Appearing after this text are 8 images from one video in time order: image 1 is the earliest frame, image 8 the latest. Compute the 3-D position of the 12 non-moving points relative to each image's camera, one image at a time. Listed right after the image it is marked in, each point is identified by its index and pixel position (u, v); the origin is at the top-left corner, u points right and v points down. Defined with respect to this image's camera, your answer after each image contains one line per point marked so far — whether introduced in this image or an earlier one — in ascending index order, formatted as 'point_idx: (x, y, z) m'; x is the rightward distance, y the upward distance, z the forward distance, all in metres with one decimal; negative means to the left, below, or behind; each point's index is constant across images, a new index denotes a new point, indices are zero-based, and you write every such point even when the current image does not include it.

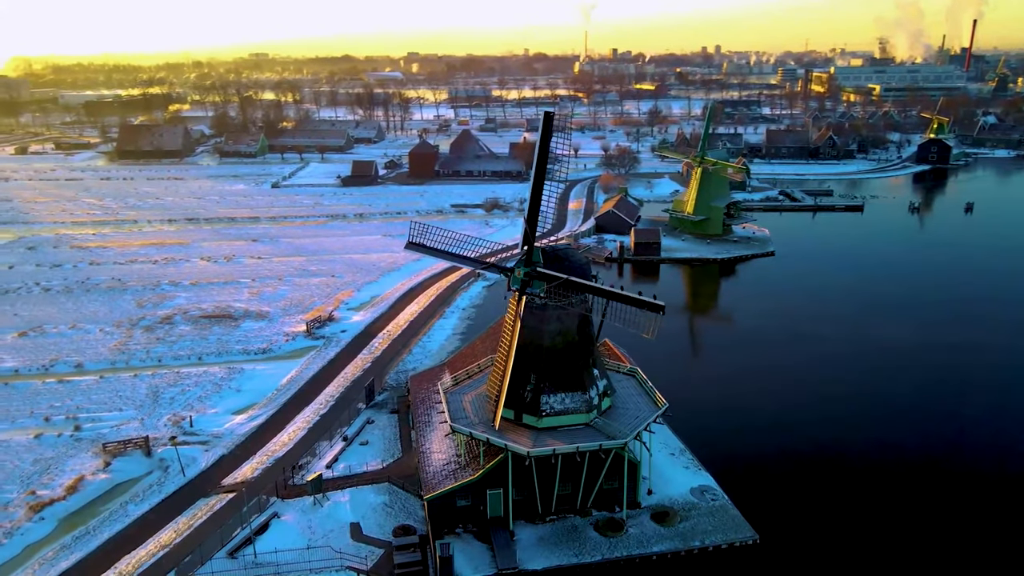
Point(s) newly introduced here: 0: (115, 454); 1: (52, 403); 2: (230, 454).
0: (-6.7, -2.8, +11.1) m
1: (-9.9, -2.5, +14.1) m
2: (-4.7, -2.8, +11.0) m
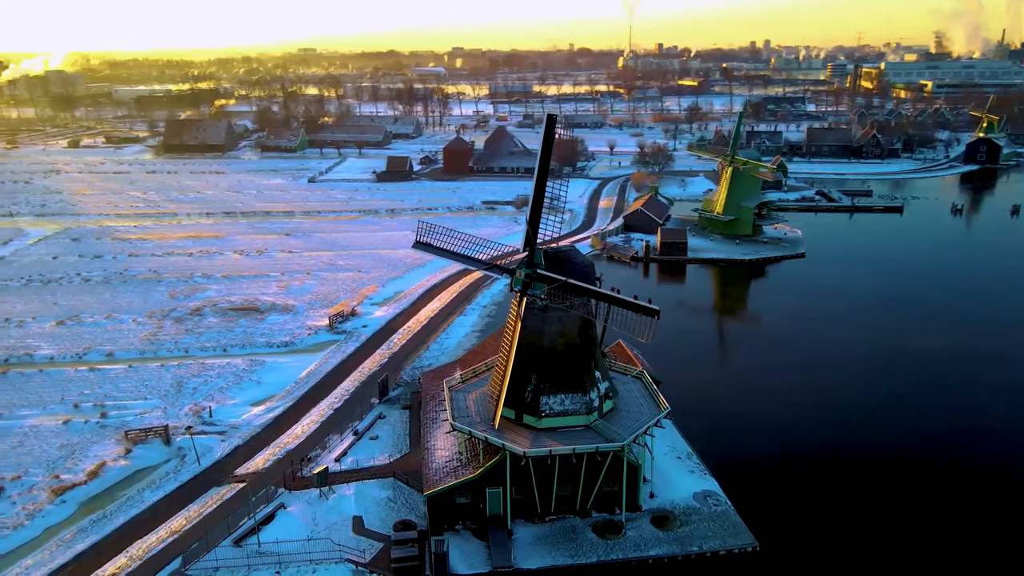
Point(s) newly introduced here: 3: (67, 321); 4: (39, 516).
0: (-6.5, -2.7, +11.4) m
1: (-9.6, -2.3, +14.6) m
2: (-4.6, -2.7, +11.3) m
3: (-13.2, -1.0, +19.6) m
4: (-6.9, -3.3, +9.5) m
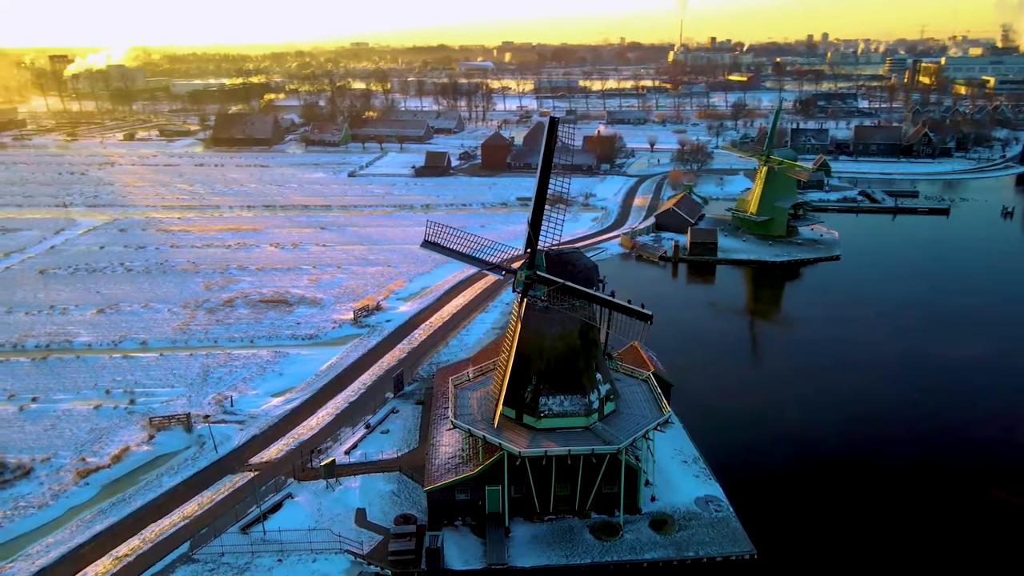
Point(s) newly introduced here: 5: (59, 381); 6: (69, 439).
0: (-6.3, -2.5, +11.8) m
1: (-9.2, -2.1, +15.2) m
2: (-4.4, -2.6, +11.5) m
3: (-12.5, -0.7, +20.4) m
4: (-6.8, -3.2, +9.9) m
5: (-10.4, -2.1, +15.1) m
6: (-8.2, -2.8, +12.1) m
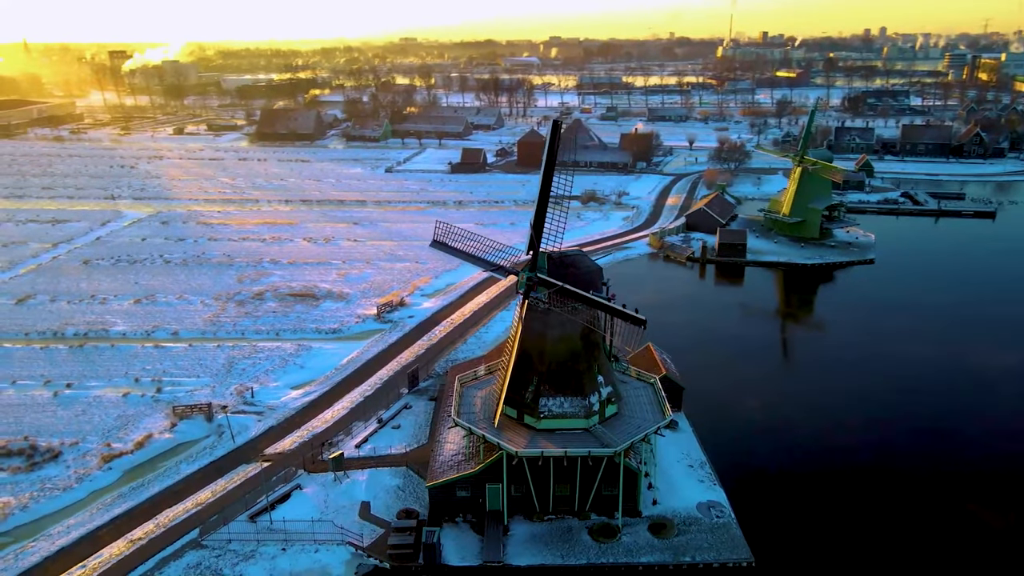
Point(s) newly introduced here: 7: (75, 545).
0: (-6.1, -2.4, +12.2) m
1: (-8.8, -1.9, +15.7) m
2: (-4.2, -2.5, +11.8) m
3: (-11.8, -0.4, +21.0) m
4: (-6.7, -3.0, +10.4) m
5: (-10.0, -1.9, +15.7) m
6: (-8.0, -2.6, +12.6) m
7: (-5.6, -3.3, +8.5) m
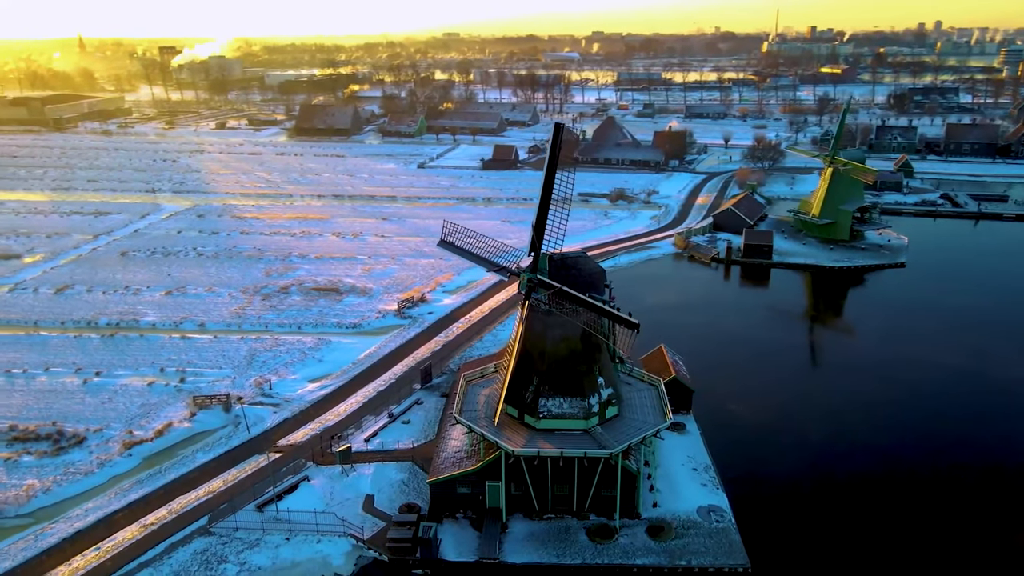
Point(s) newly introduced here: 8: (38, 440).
0: (-5.9, -2.3, +12.5) m
1: (-8.4, -1.7, +16.2) m
2: (-4.0, -2.4, +12.1) m
3: (-11.2, -0.1, +21.6) m
4: (-6.6, -2.9, +10.7) m
5: (-9.6, -1.7, +16.2) m
6: (-7.7, -2.5, +13.0) m
7: (-5.6, -3.2, +8.8) m
8: (-8.4, -2.7, +11.6) m
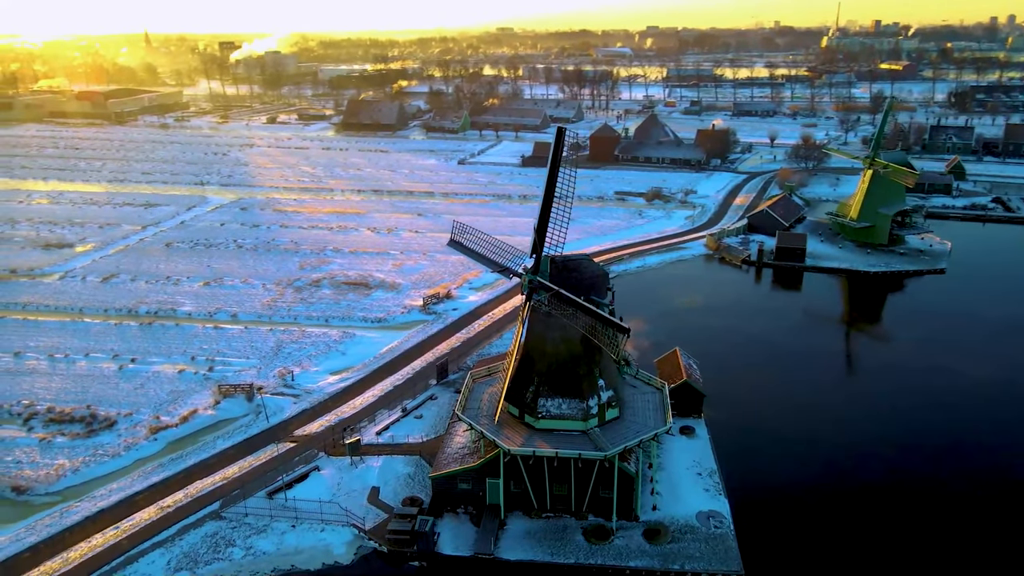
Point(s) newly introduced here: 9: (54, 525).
0: (-5.7, -2.1, +13.0) m
1: (-7.9, -1.5, +16.8) m
2: (-3.8, -2.3, +12.4) m
3: (-10.3, +0.2, +22.4) m
4: (-6.5, -2.8, +11.2) m
5: (-9.1, -1.5, +16.8) m
6: (-7.5, -2.3, +13.6) m
7: (-5.6, -3.1, +9.3) m
8: (-8.2, -2.5, +12.2) m
9: (-6.3, -3.2, +9.0) m
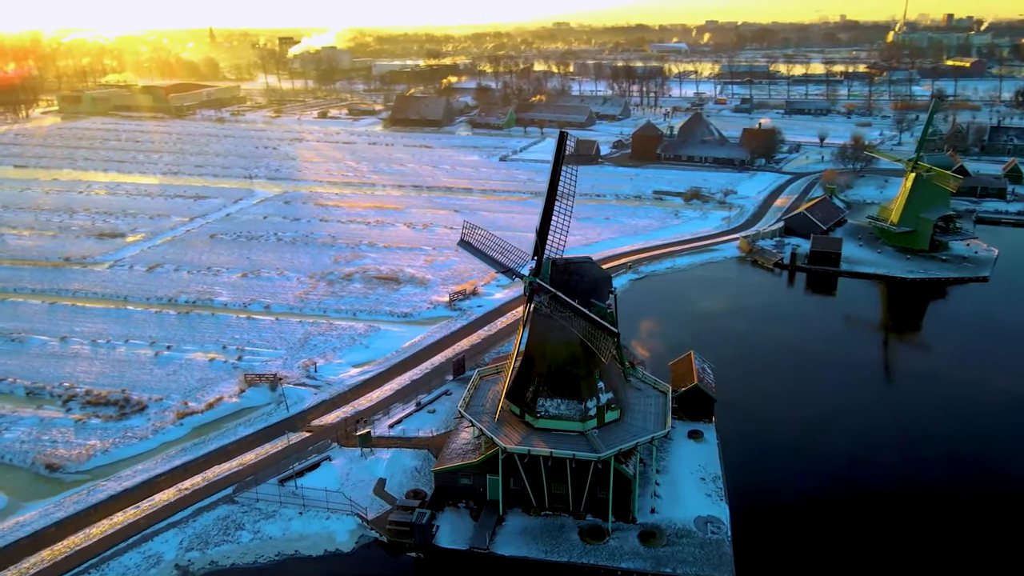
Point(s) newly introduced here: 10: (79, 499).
0: (-5.4, -2.0, +13.5) m
1: (-7.4, -1.2, +17.4) m
2: (-3.6, -2.2, +12.8) m
3: (-9.4, +0.5, +23.1) m
4: (-6.3, -2.6, +11.8) m
5: (-8.6, -1.2, +17.5) m
6: (-7.1, -2.1, +14.2) m
7: (-5.6, -3.0, +9.7) m
8: (-8.0, -2.3, +12.9) m
9: (-6.2, -3.1, +9.5) m
10: (-6.3, -3.1, +9.5) m
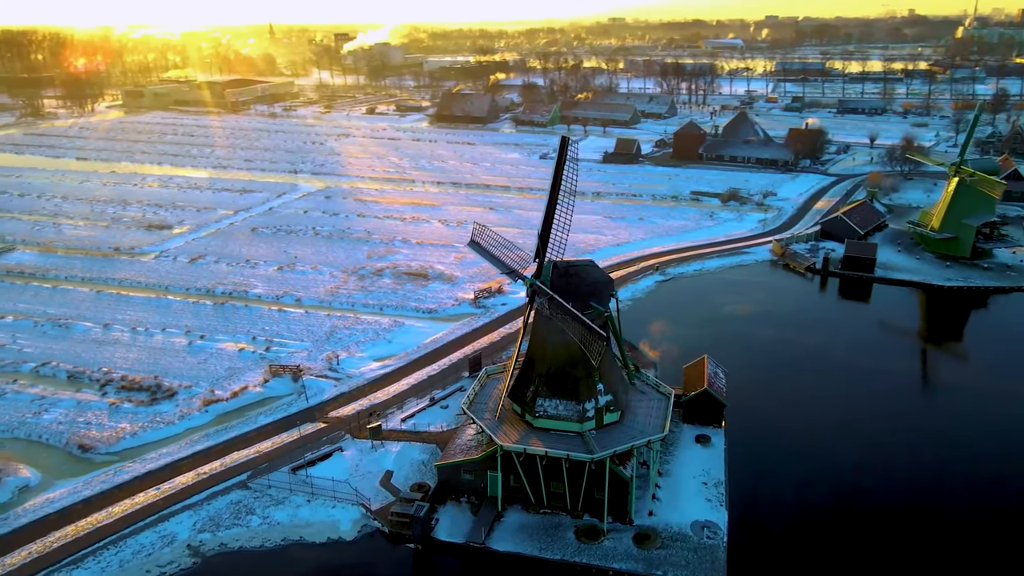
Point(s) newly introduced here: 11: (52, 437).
0: (-5.1, -1.8, +13.9) m
1: (-6.8, -1.1, +18.0) m
2: (-3.3, -2.1, +13.2) m
3: (-8.5, +0.7, +23.8) m
4: (-6.1, -2.5, +12.3) m
5: (-8.0, -1.0, +18.2) m
6: (-6.8, -1.9, +14.8) m
7: (-5.5, -2.8, +10.2) m
8: (-7.7, -2.1, +13.5) m
9: (-6.2, -3.0, +10.0) m
10: (-6.2, -2.9, +10.1) m
11: (-8.3, -2.7, +11.8) m
